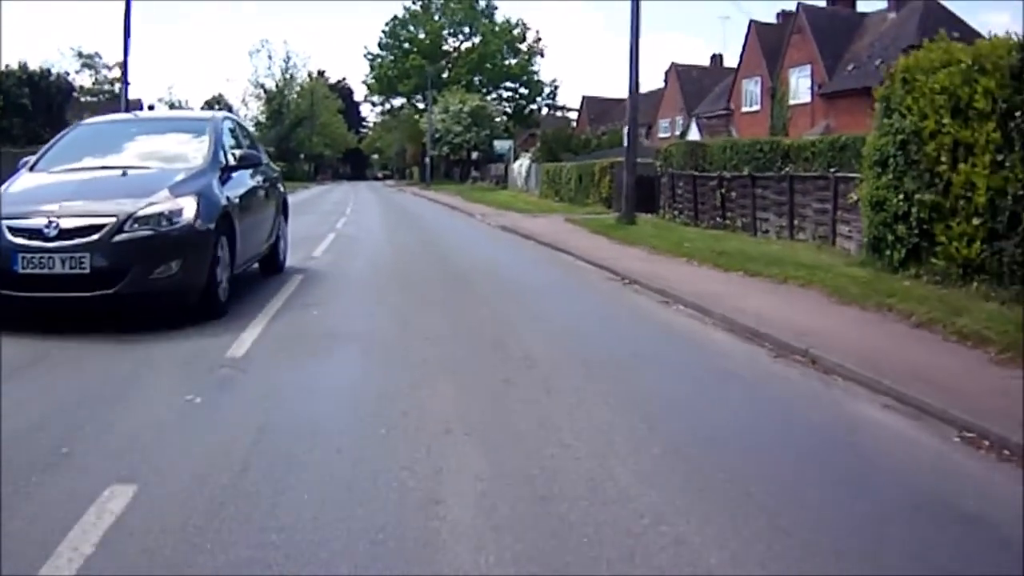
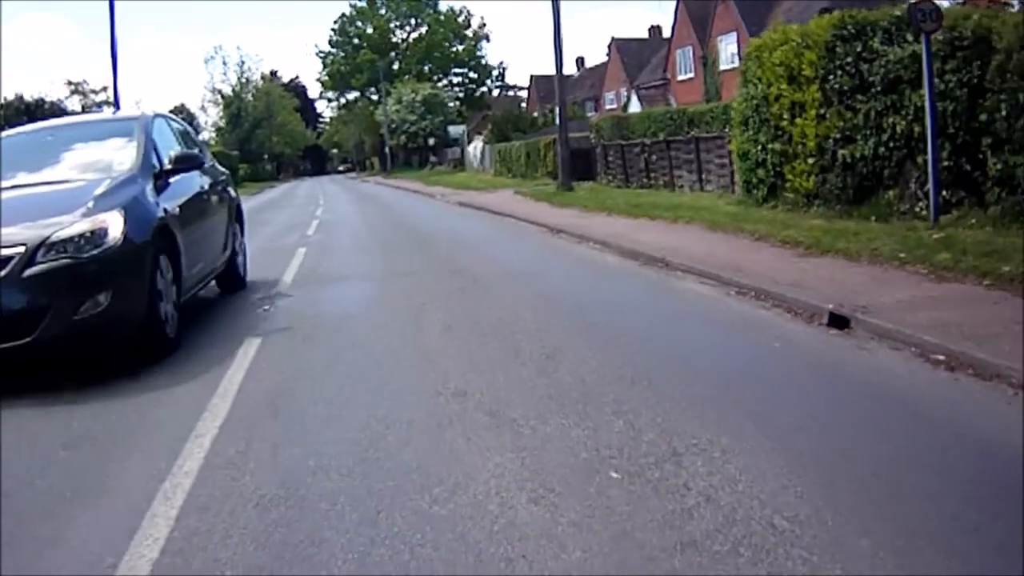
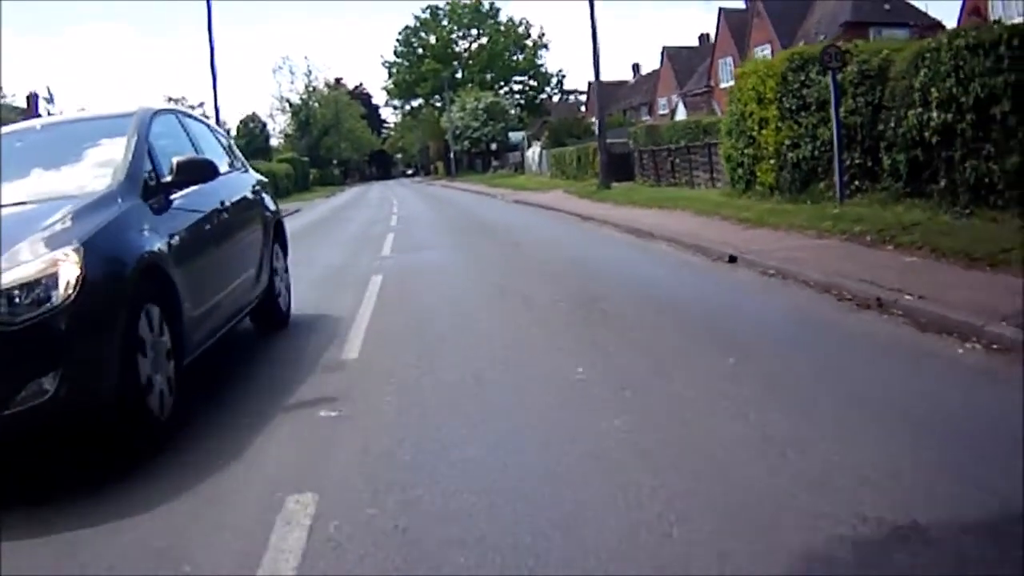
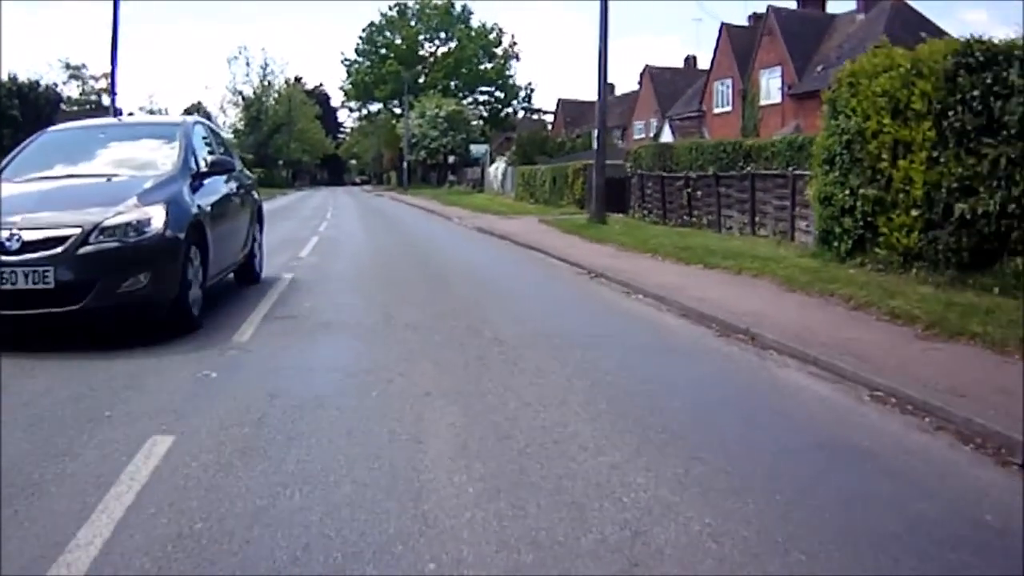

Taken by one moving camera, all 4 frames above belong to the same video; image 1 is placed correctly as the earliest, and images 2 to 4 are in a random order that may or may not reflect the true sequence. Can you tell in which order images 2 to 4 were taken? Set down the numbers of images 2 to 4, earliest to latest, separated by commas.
4, 2, 3
